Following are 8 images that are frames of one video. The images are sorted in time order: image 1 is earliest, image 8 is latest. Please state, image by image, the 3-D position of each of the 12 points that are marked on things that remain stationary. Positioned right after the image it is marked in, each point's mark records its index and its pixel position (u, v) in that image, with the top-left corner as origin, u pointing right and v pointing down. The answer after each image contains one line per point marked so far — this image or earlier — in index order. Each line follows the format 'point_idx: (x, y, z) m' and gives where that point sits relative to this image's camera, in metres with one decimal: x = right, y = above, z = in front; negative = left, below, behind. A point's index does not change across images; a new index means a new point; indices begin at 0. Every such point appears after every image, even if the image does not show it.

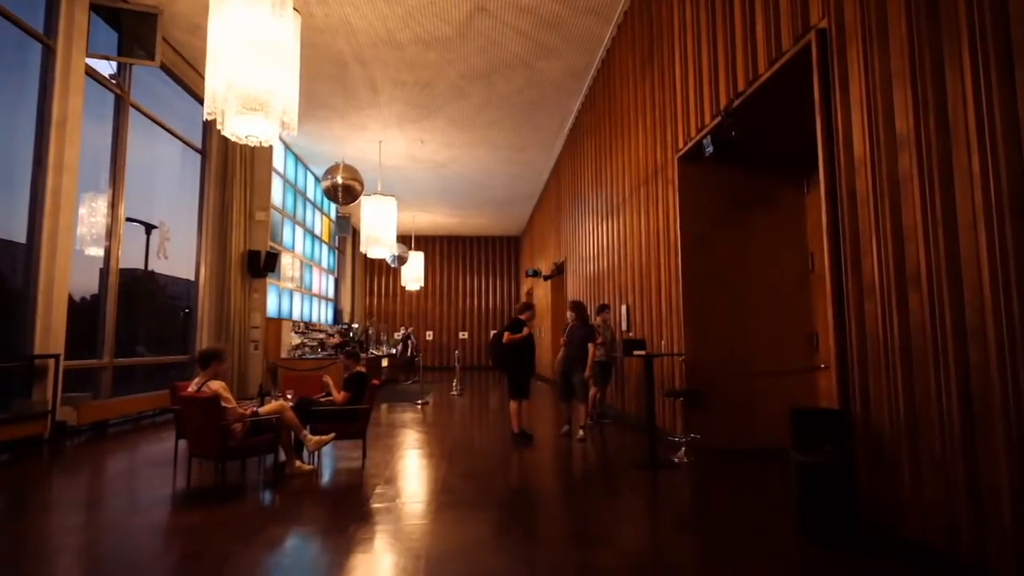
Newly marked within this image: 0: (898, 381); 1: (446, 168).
0: (+1.8, -0.4, +2.7) m
1: (-1.5, +2.7, +12.8) m
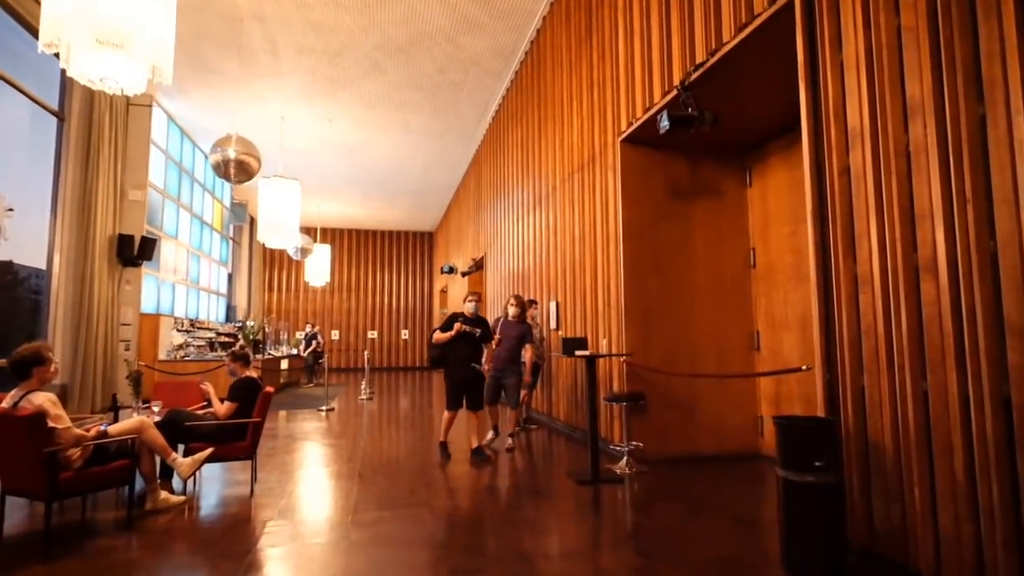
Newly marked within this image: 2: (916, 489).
0: (+1.6, -0.4, +2.3) m
1: (-3.2, +2.8, +11.8) m
2: (+1.6, -0.8, +2.2) m
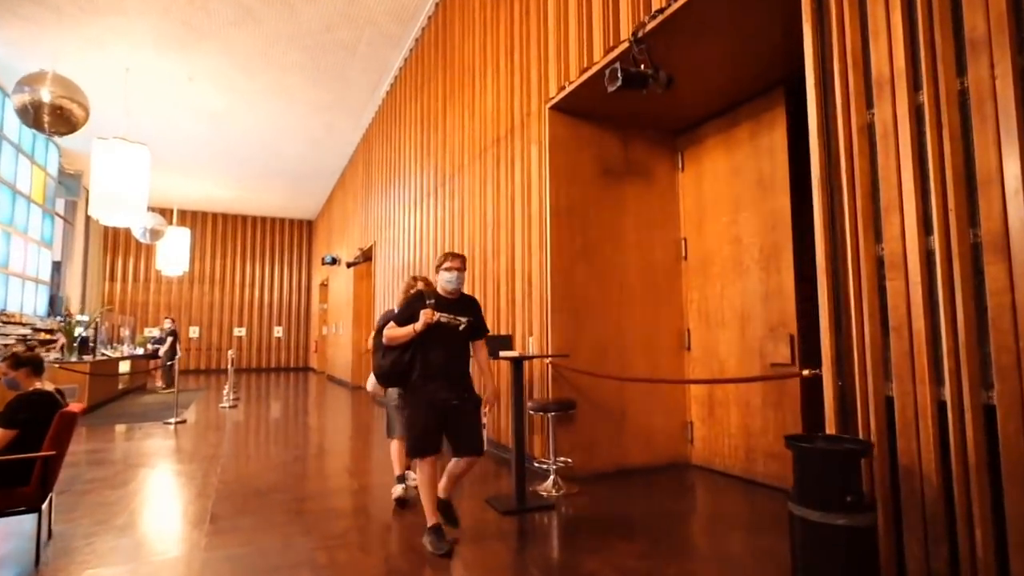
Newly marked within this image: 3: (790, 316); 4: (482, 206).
0: (+1.4, -0.3, +1.8) m
1: (-5.1, +3.0, +10.2) m
2: (+1.4, -0.7, +1.7) m
3: (+1.9, -0.2, +3.8) m
4: (-0.3, +0.8, +5.6) m
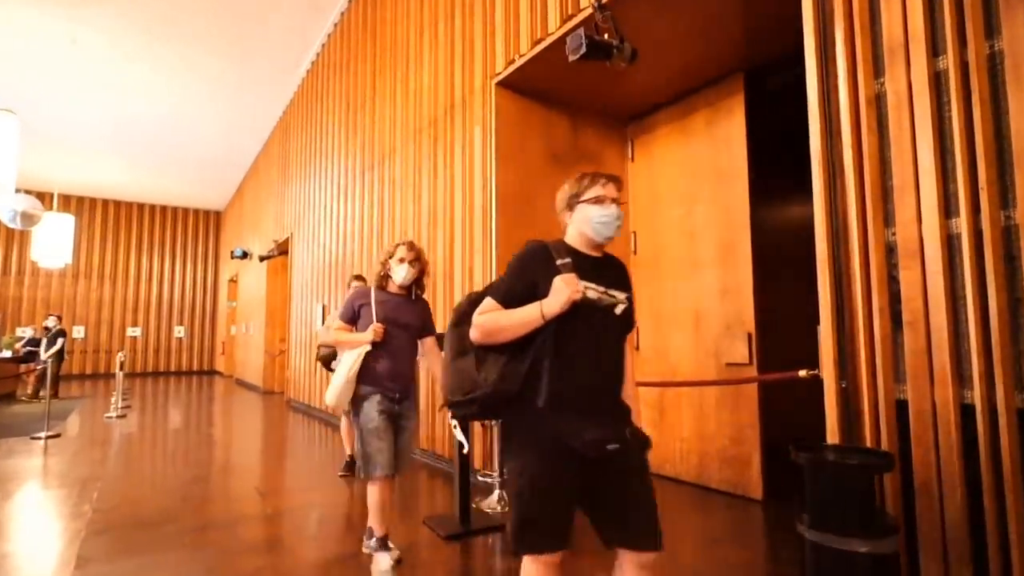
0: (+1.3, -0.3, +1.6) m
1: (-6.2, +3.1, +9.0) m
2: (+1.3, -0.7, +1.5) m
3: (+1.5, -0.2, +3.7) m
4: (-0.9, +0.9, +5.1) m
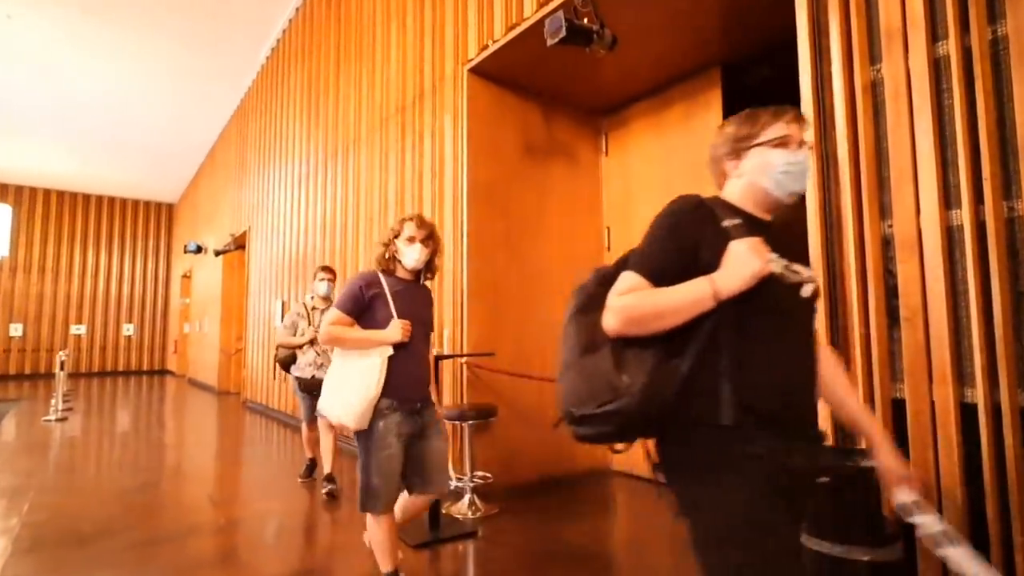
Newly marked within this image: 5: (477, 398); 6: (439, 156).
0: (+1.3, -0.3, +1.5) m
1: (-6.7, +3.2, +8.4) m
2: (+1.3, -0.7, +1.5) m
3: (+1.3, -0.1, +3.6) m
4: (-1.1, +0.9, +4.9) m
5: (-0.2, -0.7, +3.8) m
6: (-0.5, +1.0, +4.2) m
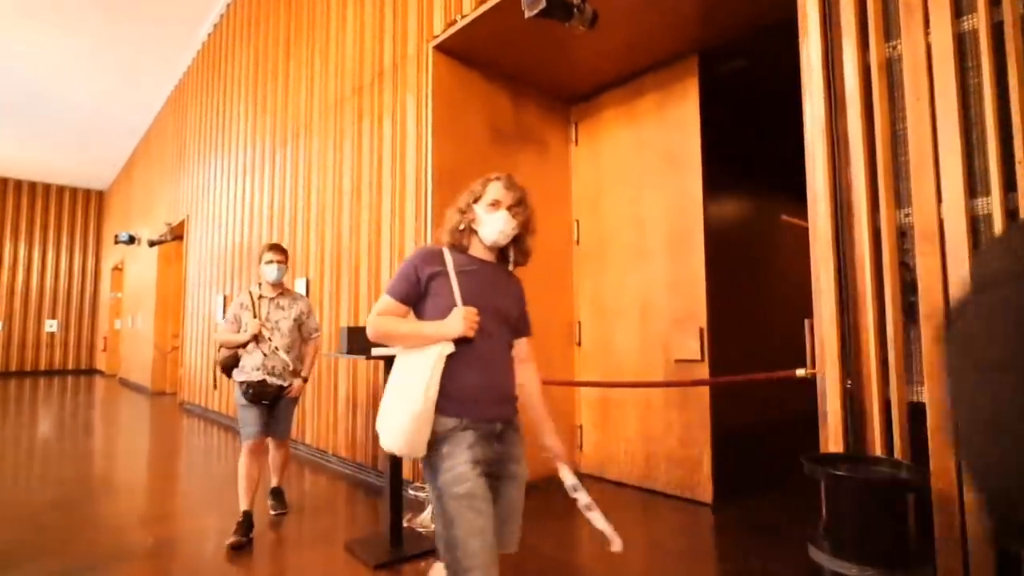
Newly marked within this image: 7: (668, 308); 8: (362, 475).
0: (+1.3, -0.3, +1.4) m
1: (-7.3, +3.3, +7.6) m
2: (+1.3, -0.7, +1.4) m
3: (+1.1, -0.1, +3.5) m
4: (-1.4, +0.9, +4.6) m
5: (-0.4, -0.7, +3.5) m
6: (-0.8, +1.0, +3.9) m
7: (+1.0, -0.1, +3.6) m
8: (-1.1, -1.3, +4.0) m
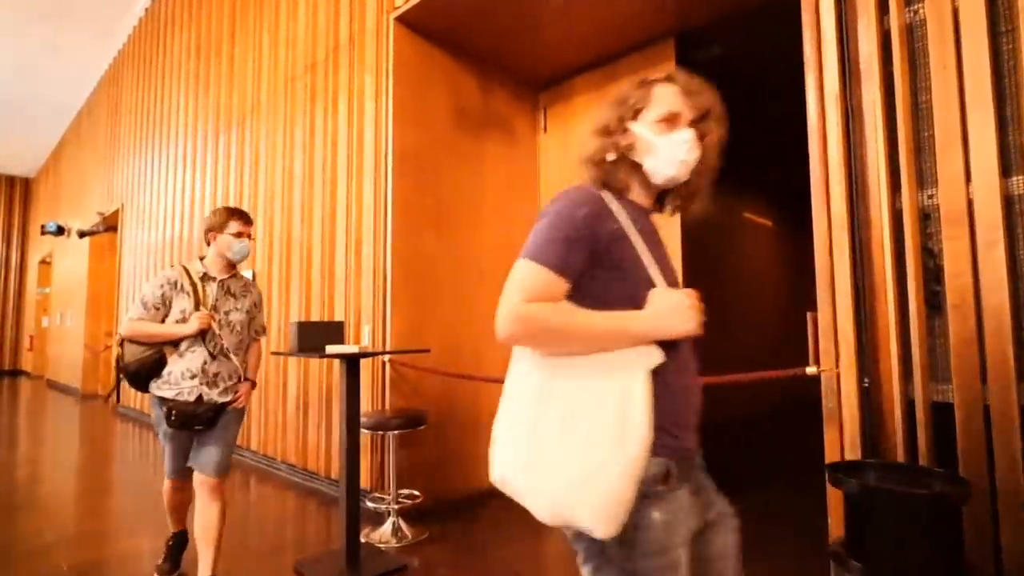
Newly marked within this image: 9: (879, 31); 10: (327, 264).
0: (+1.2, -0.2, +1.3) m
1: (-7.7, +3.4, +6.8) m
2: (+1.3, -0.7, +1.2) m
3: (+1.0, -0.1, +3.3) m
4: (-1.6, +1.0, +4.2) m
5: (-0.6, -0.6, +3.2) m
6: (-1.0, +1.0, +3.6) m
7: (+0.8, -0.1, +3.5) m
8: (-1.3, -1.3, +3.7) m
9: (+1.0, +0.7, +1.6) m
10: (-1.2, +0.2, +3.7) m
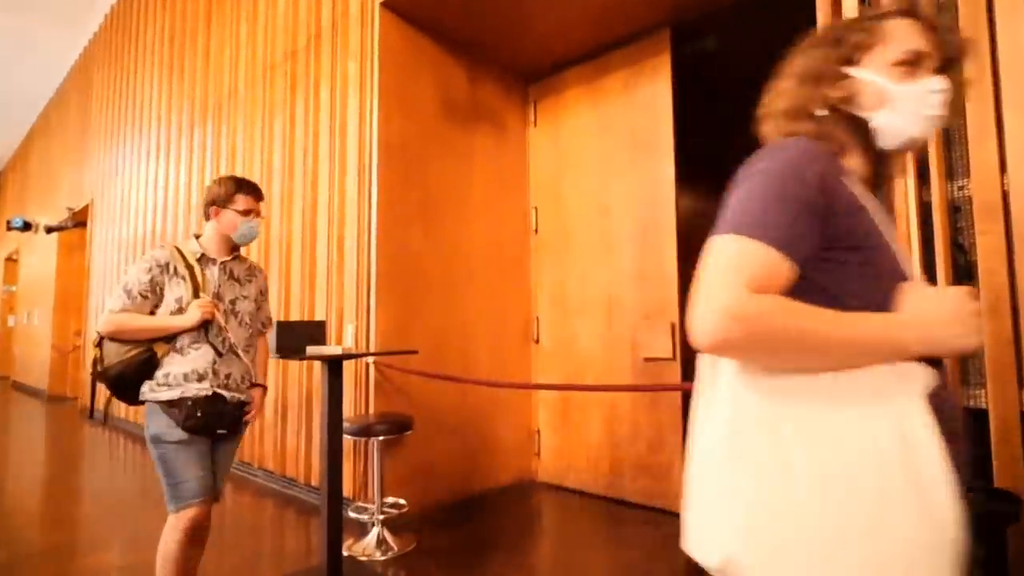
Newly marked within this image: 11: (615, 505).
0: (+1.3, -0.2, +1.2) m
1: (-7.9, +3.4, +6.4) m
2: (+1.3, -0.7, +1.1) m
3: (+0.9, -0.1, +3.2) m
4: (-1.7, +1.0, +4.0) m
5: (-0.7, -0.6, +3.1) m
6: (-1.0, +1.1, +3.4) m
7: (+0.7, -0.1, +3.4) m
8: (-1.4, -1.3, +3.5) m
9: (+1.0, +0.7, +1.5) m
10: (-1.3, +0.2, +3.6) m
11: (+0.6, -1.3, +3.4) m
